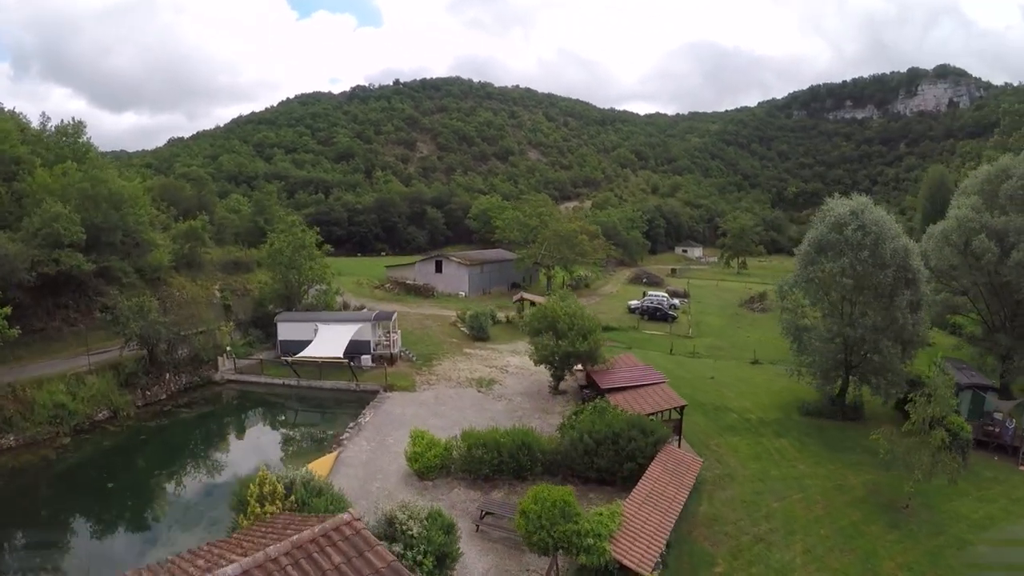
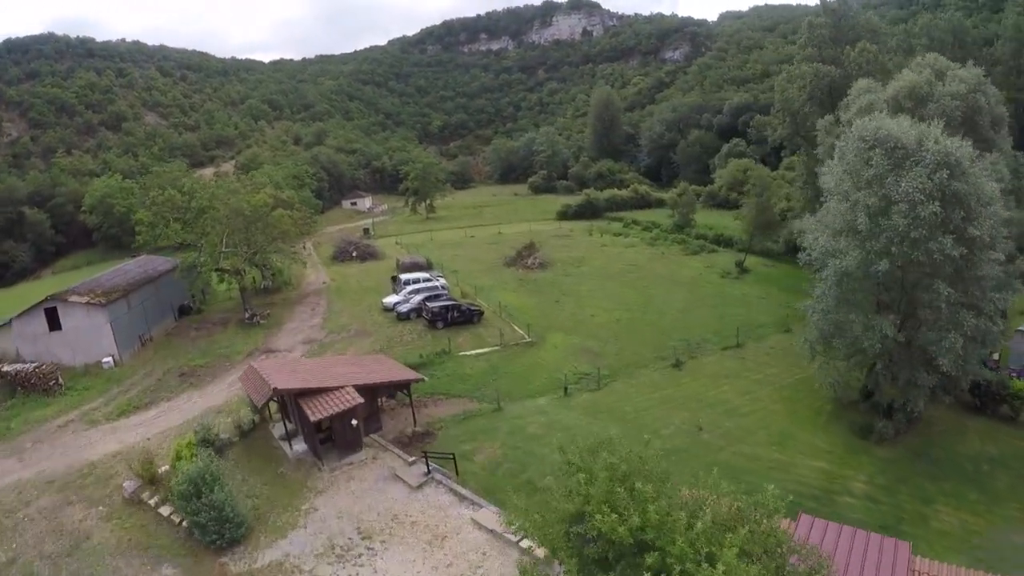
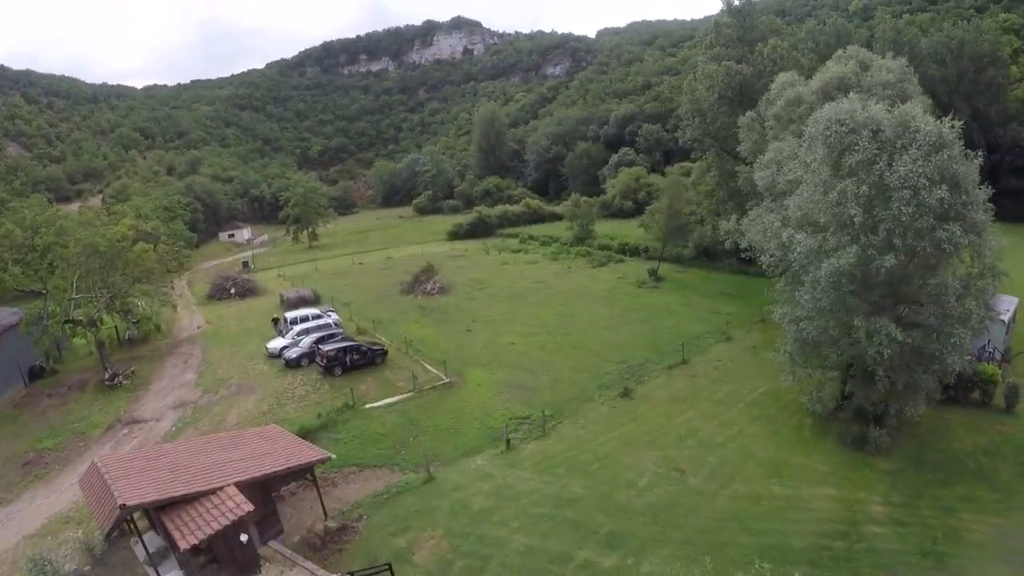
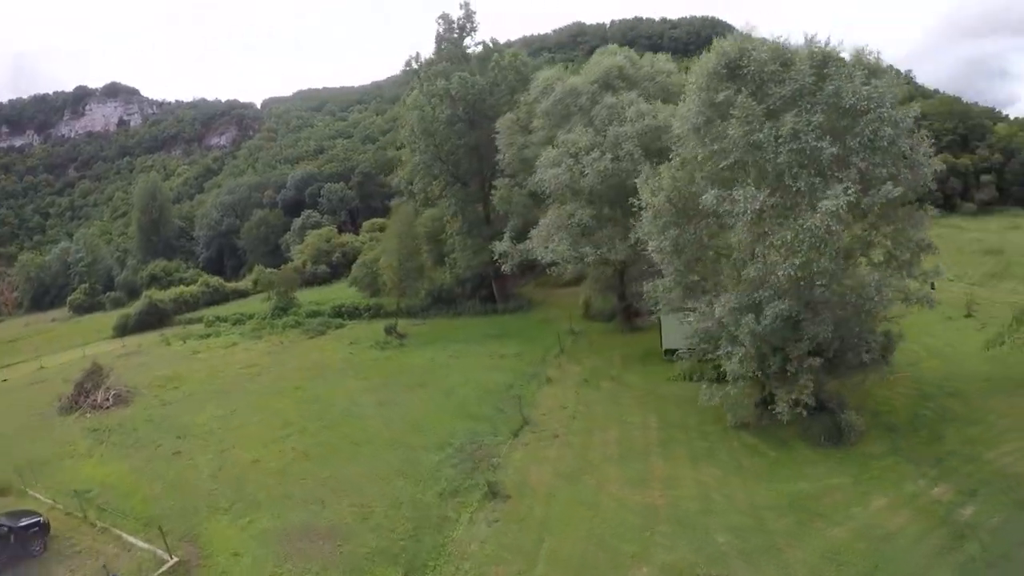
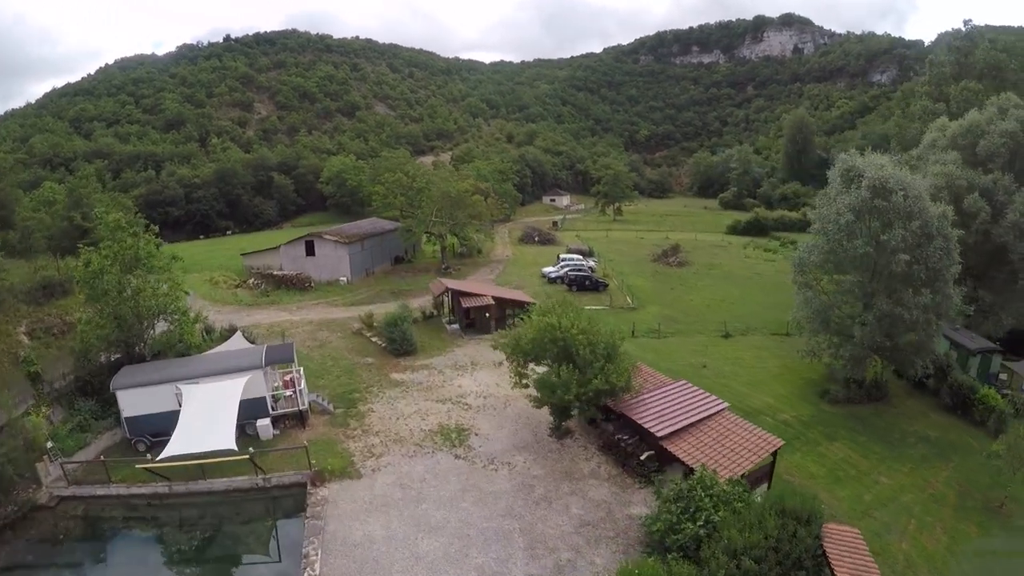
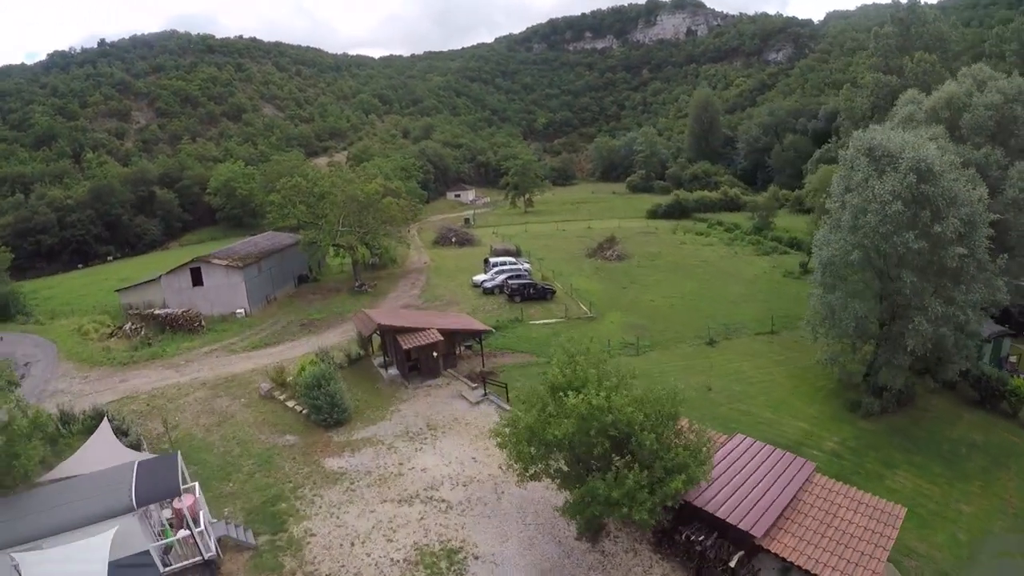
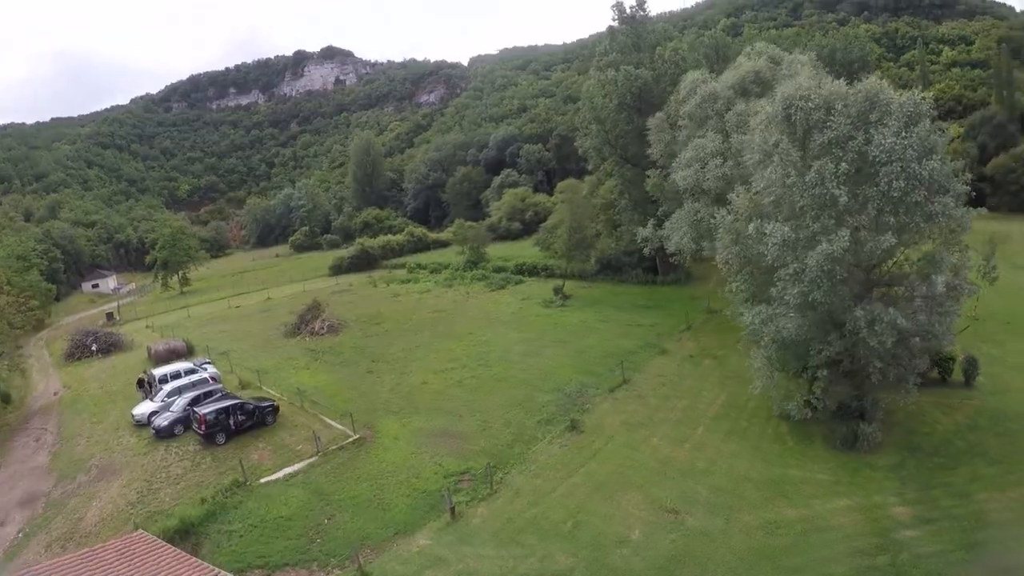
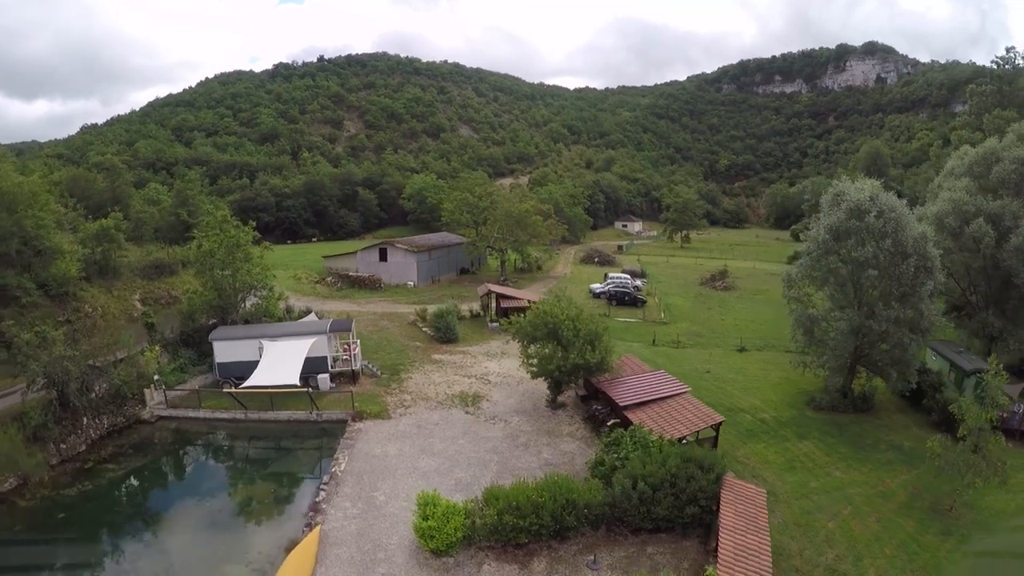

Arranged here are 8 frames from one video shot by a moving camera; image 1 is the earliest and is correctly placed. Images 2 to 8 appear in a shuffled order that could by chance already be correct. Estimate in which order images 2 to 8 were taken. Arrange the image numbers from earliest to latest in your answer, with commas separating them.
8, 5, 6, 2, 3, 7, 4
